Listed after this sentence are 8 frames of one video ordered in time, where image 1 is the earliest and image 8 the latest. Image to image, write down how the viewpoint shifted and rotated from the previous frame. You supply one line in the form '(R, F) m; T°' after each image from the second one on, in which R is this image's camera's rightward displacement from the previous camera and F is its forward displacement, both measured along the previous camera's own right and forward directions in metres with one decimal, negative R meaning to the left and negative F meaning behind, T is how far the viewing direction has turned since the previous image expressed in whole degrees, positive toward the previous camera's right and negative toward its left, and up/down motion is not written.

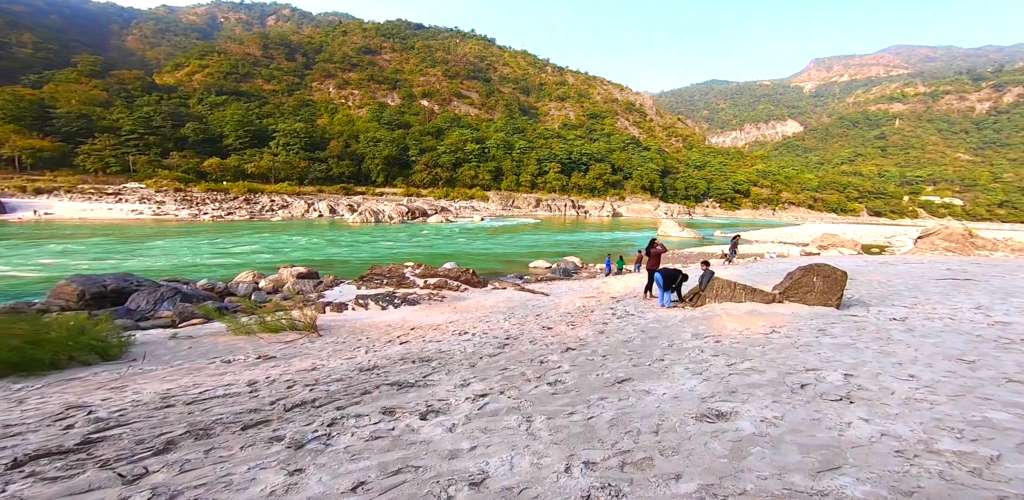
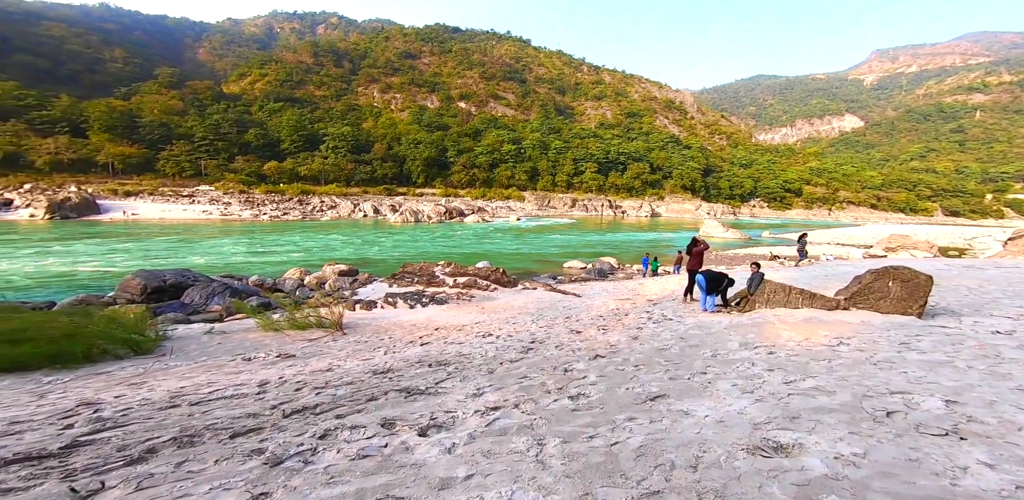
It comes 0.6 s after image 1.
(+0.1, +0.4) m; -5°
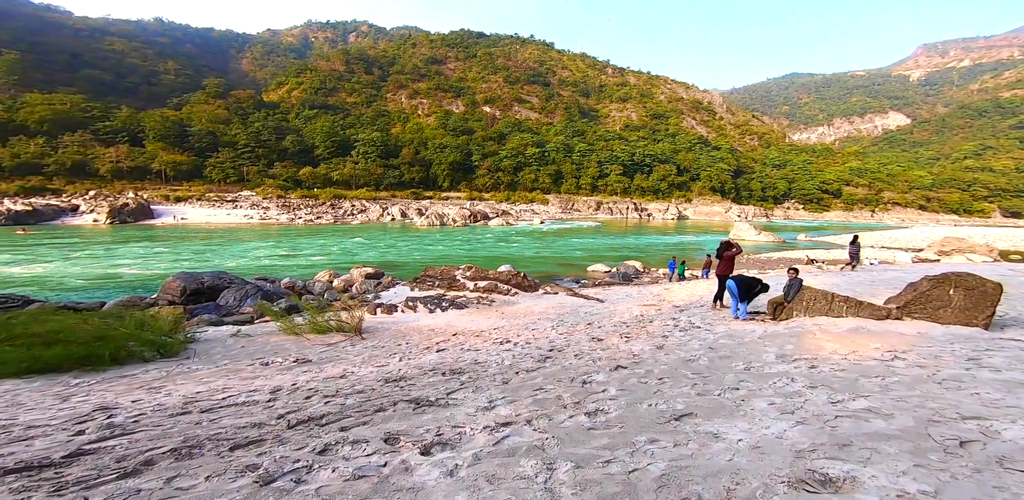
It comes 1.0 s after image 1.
(+0.1, +0.2) m; -3°
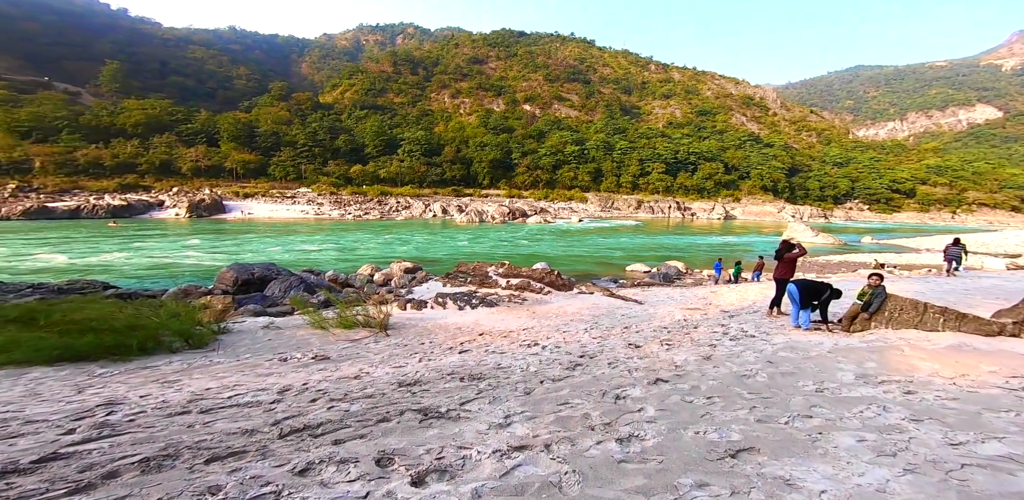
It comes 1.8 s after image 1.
(+0.1, +0.4) m; -5°
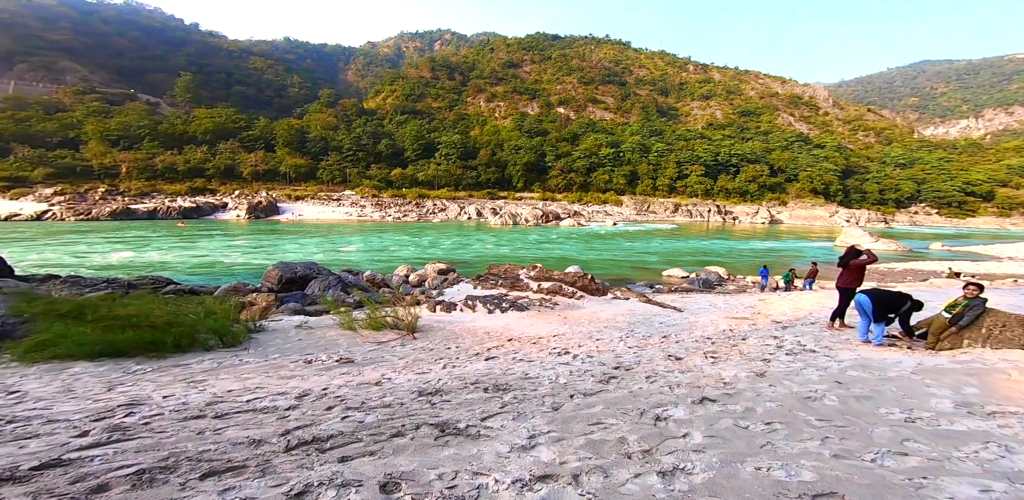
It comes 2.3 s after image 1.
(0.0, +0.3) m; -4°
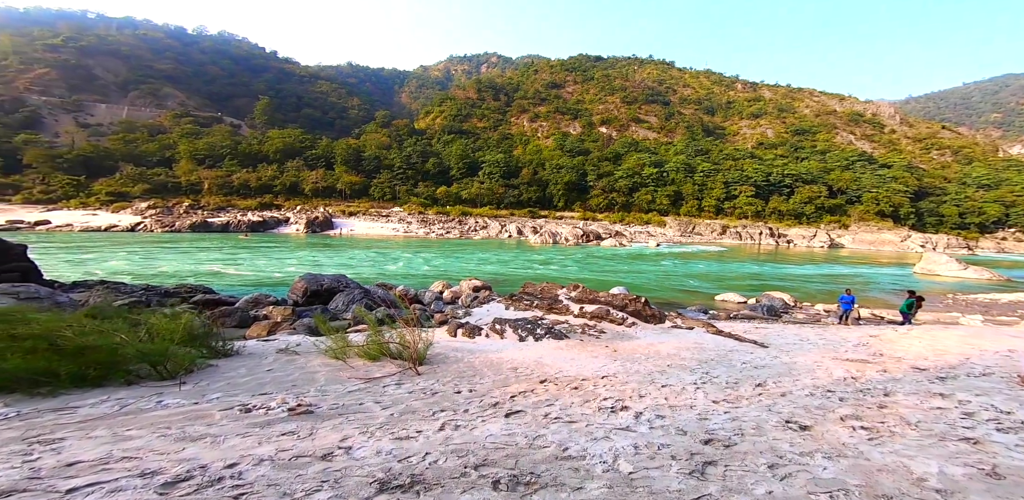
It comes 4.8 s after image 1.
(0.0, +1.5) m; -5°
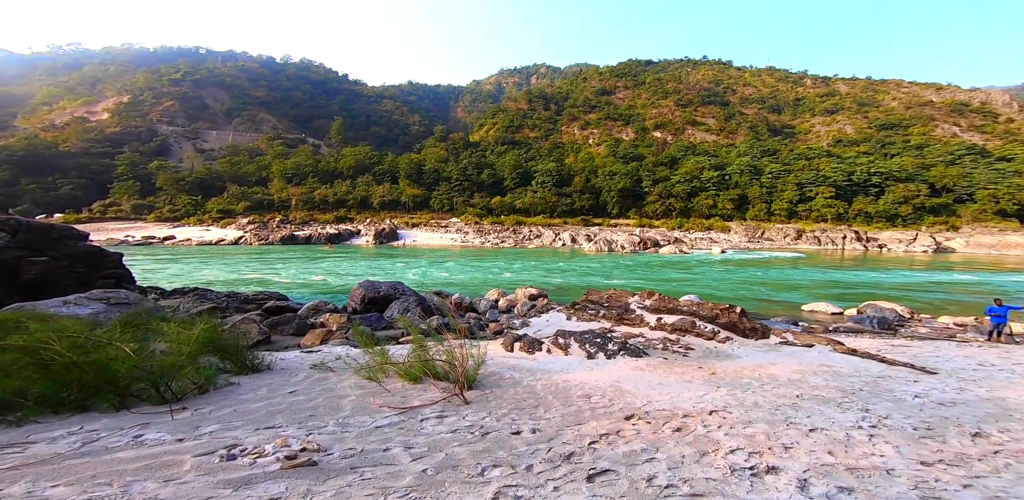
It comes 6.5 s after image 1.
(-0.1, +1.1) m; -7°
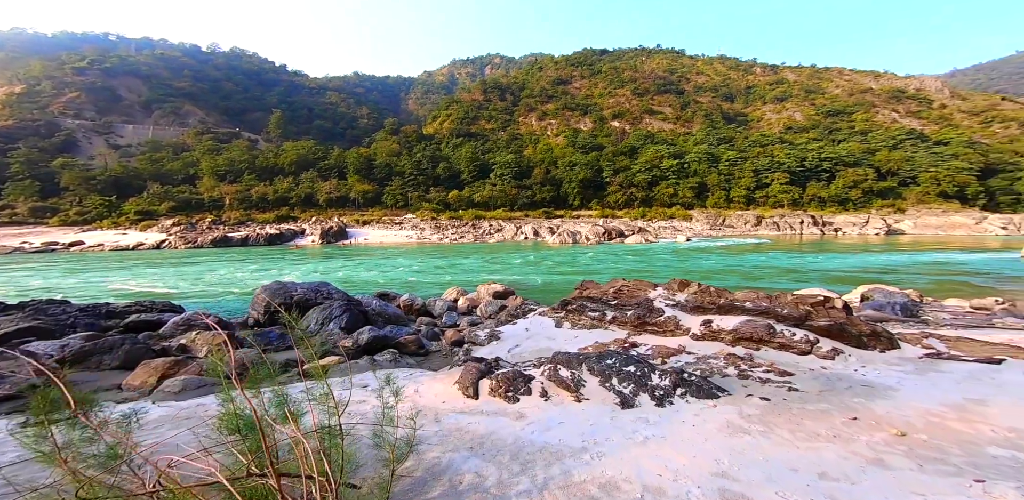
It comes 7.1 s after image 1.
(-0.1, +3.7) m; +6°
